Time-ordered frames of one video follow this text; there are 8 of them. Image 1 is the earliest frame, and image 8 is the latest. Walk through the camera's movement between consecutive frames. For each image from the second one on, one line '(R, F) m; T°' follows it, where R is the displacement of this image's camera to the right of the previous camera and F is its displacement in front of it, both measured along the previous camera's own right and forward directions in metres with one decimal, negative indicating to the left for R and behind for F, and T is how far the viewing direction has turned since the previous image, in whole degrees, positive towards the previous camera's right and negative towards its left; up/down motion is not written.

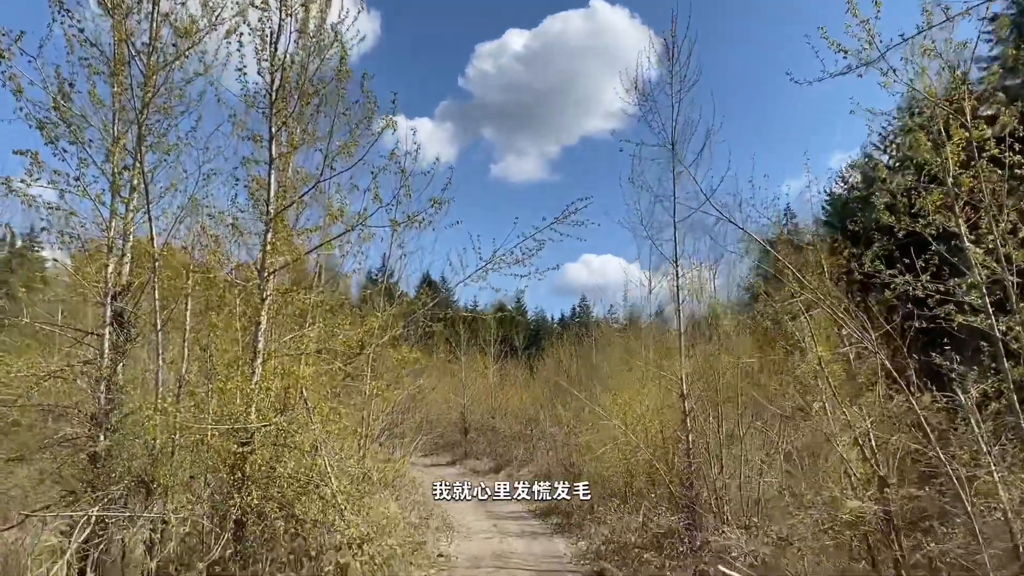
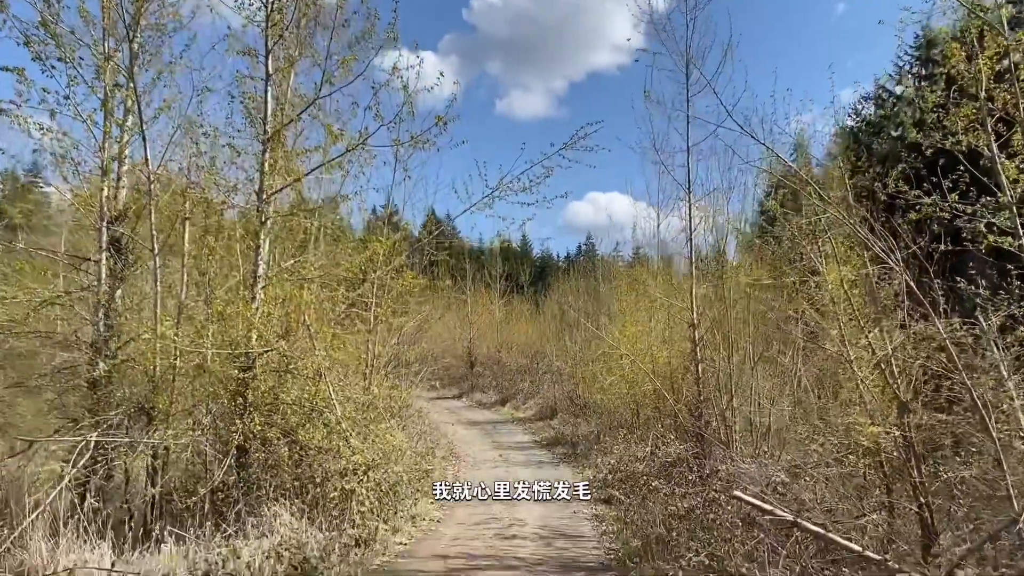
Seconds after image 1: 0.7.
(0.0, +0.3) m; 0°
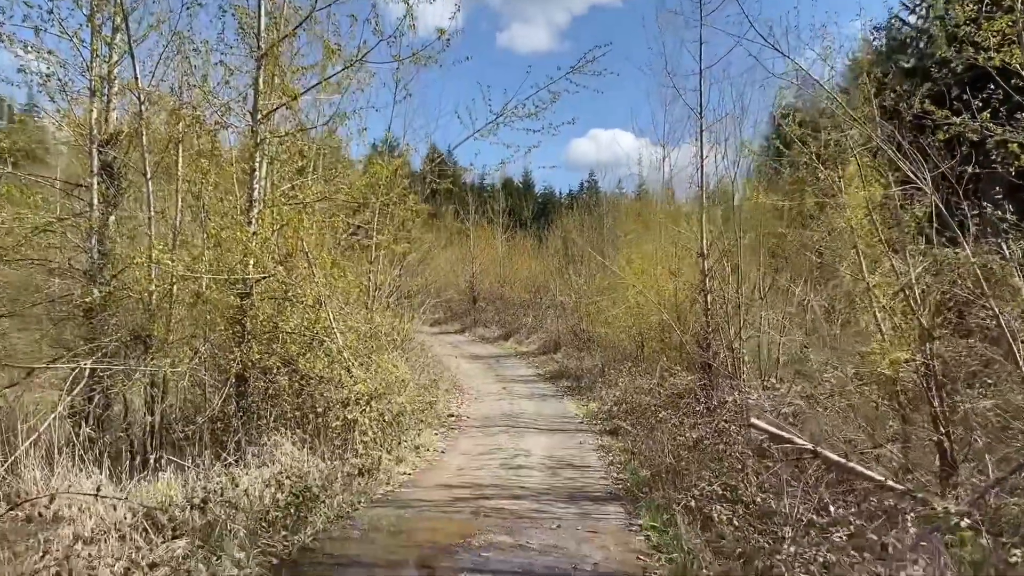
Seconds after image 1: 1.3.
(-0.1, +0.3) m; 0°
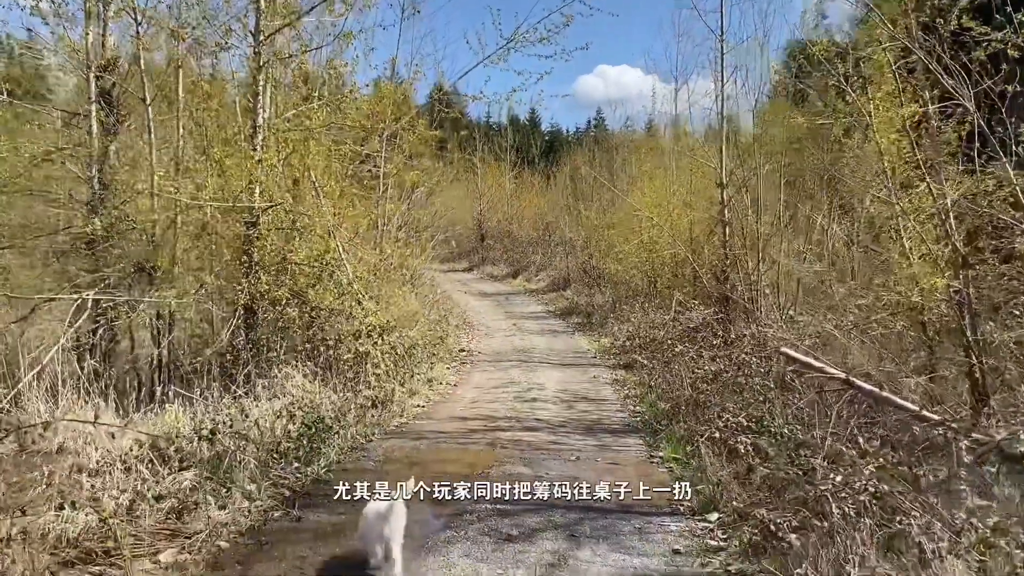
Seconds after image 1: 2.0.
(-0.1, +0.3) m; 0°
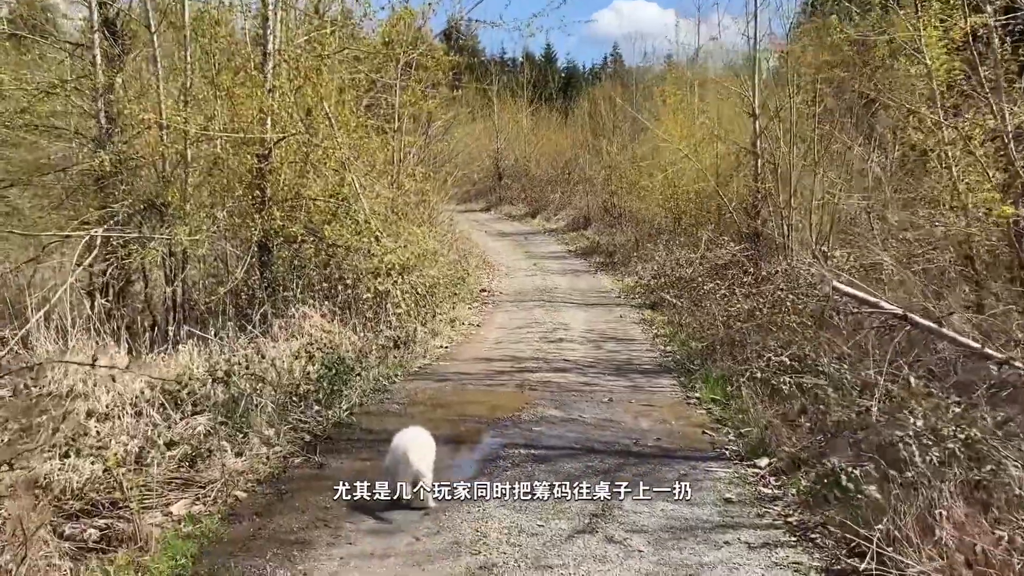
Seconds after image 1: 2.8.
(-0.1, +0.4) m; -1°
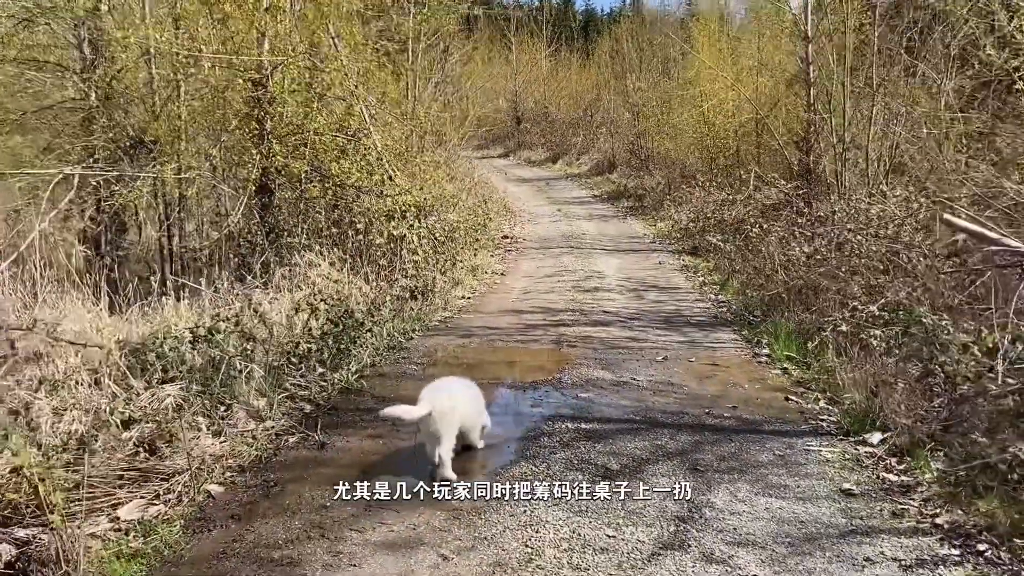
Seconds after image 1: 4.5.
(-0.1, +0.9) m; -1°
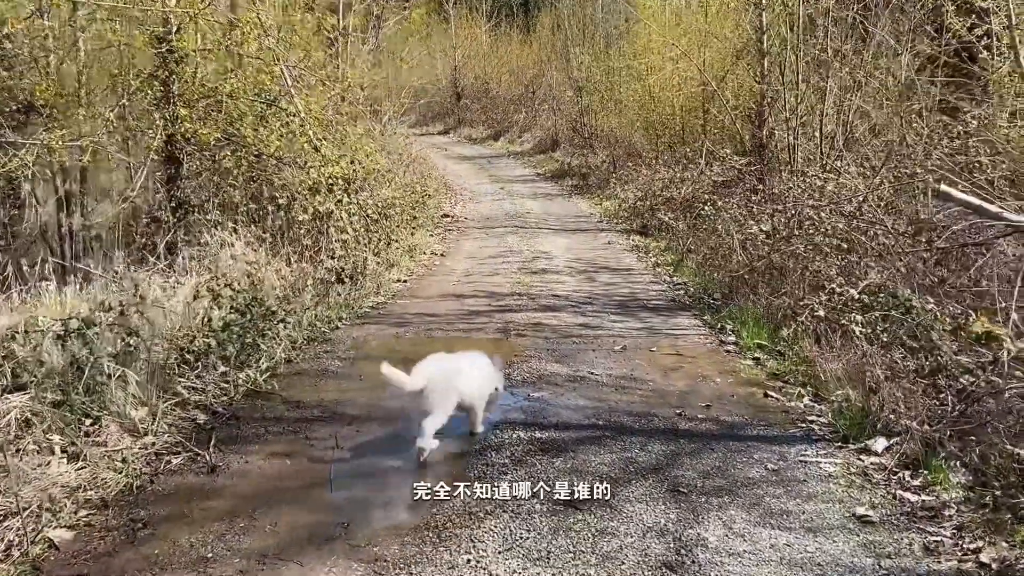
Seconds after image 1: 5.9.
(0.0, +0.6) m; +4°
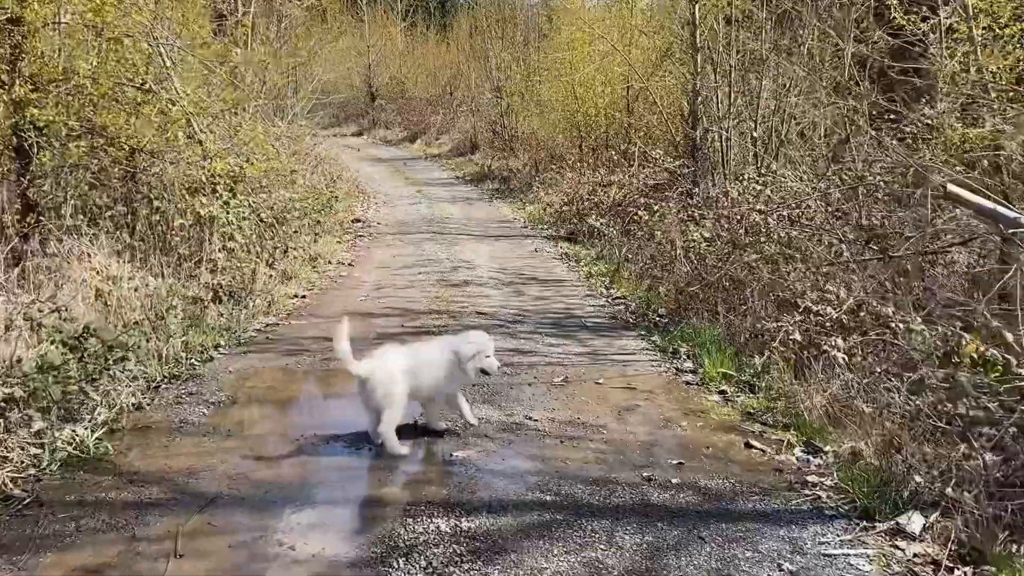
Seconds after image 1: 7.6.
(0.0, +0.9) m; +5°
